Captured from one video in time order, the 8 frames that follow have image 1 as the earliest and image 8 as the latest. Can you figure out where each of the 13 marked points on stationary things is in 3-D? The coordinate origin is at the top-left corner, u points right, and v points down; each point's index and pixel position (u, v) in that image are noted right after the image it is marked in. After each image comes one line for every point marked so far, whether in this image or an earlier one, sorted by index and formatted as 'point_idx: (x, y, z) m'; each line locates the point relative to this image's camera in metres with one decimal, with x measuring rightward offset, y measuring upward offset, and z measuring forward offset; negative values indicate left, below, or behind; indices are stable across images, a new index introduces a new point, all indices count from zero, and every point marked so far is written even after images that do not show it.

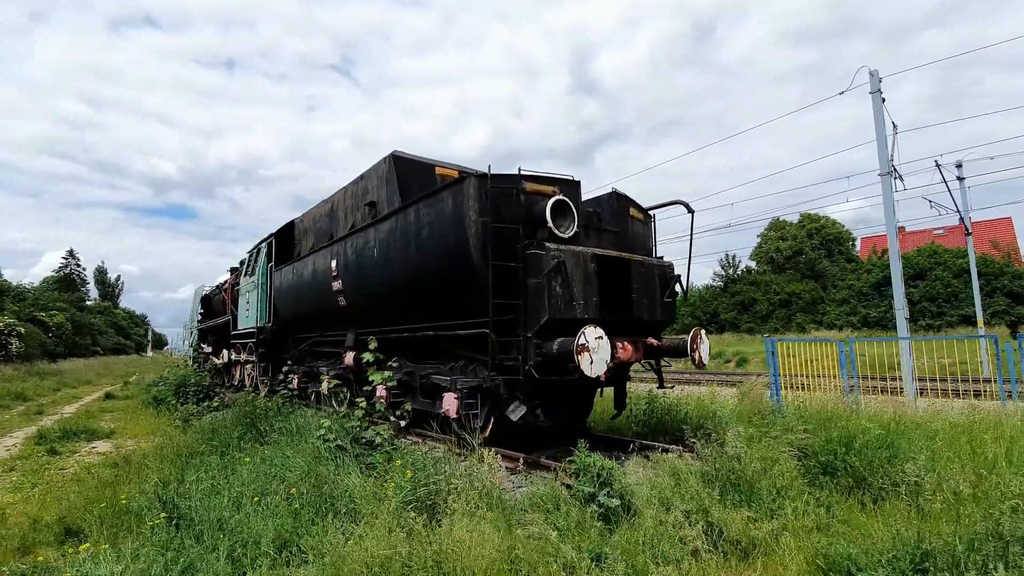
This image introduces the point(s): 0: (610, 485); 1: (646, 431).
0: (+0.8, -1.7, +4.3) m
1: (+2.0, -2.2, +7.7) m
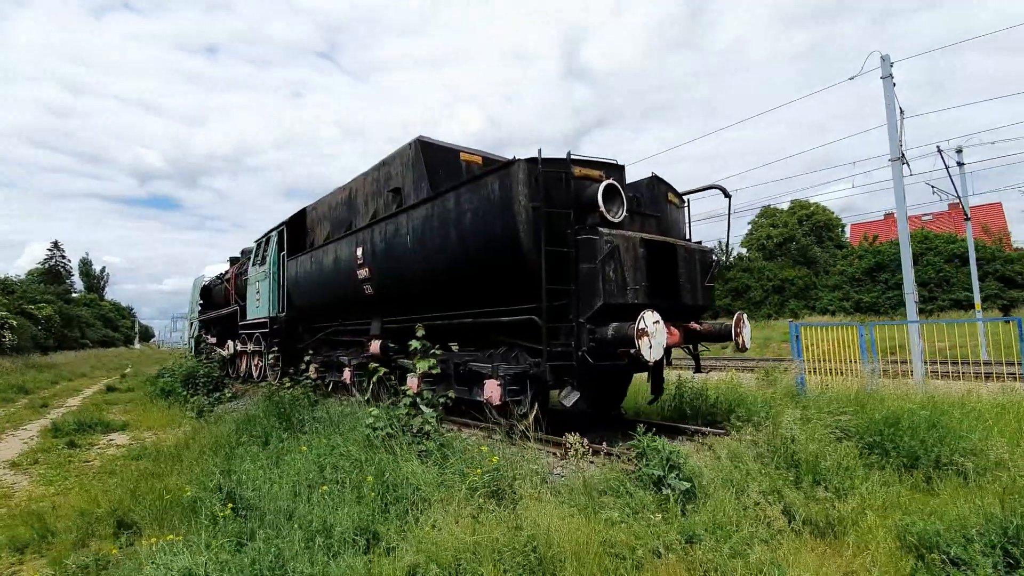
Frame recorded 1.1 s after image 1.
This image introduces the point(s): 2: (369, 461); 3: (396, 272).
0: (+1.4, -1.6, +4.3) m
1: (+2.5, -2.0, +7.7) m
2: (-1.4, -1.7, +5.1) m
3: (-1.8, +0.3, +7.7) m
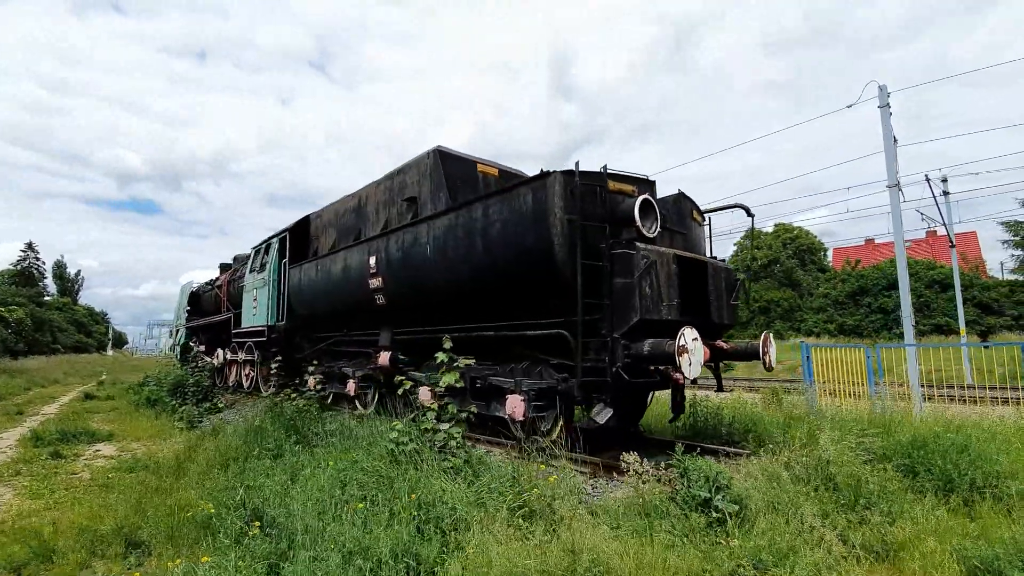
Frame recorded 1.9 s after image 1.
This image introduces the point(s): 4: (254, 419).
0: (+1.8, -1.7, +4.2) m
1: (+2.8, -2.2, +7.6) m
2: (-1.1, -1.8, +4.9) m
3: (-1.5, +0.1, +7.5) m
4: (-4.4, -2.2, +8.6) m
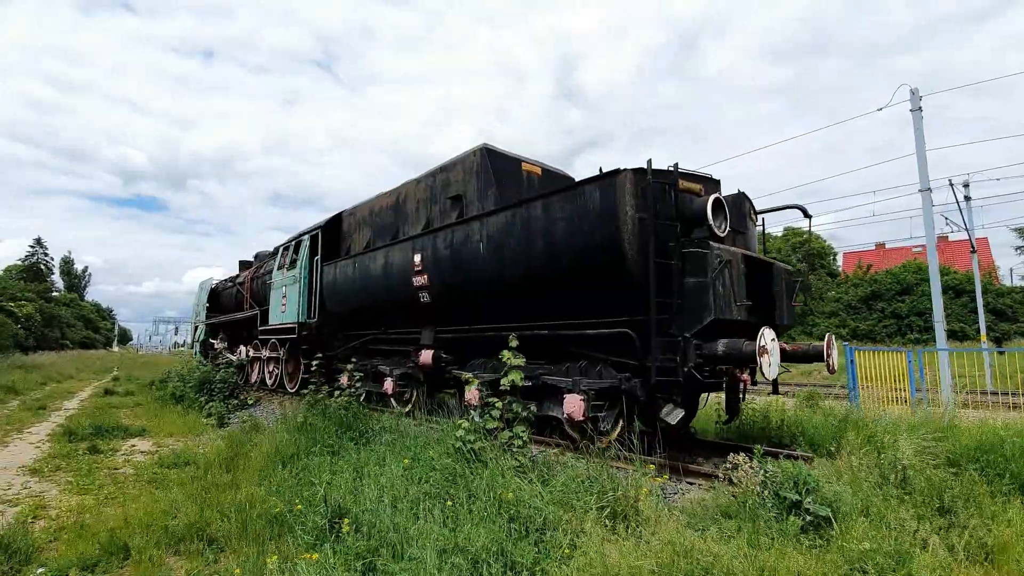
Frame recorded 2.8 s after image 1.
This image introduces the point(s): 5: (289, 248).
0: (+2.5, -1.7, +4.2) m
1: (+3.5, -2.3, +7.6) m
2: (-0.4, -1.8, +4.8) m
3: (-0.8, +0.1, +7.5) m
4: (-3.7, -2.2, +8.5) m
5: (-6.0, +1.1, +13.6) m
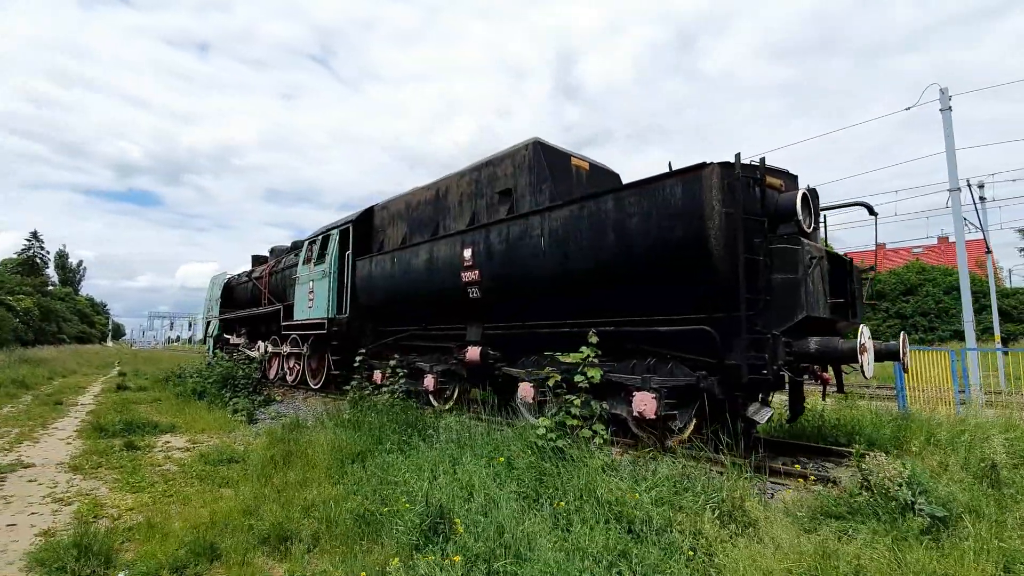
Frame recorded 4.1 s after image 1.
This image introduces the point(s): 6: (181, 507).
0: (+3.4, -1.7, +4.1) m
1: (+4.3, -2.2, +7.5) m
2: (+0.5, -1.7, +4.7) m
3: (+0.1, +0.2, +7.3) m
4: (-2.9, -2.1, +8.4) m
5: (-5.3, +1.2, +13.4) m
6: (-3.8, -2.5, +5.8) m
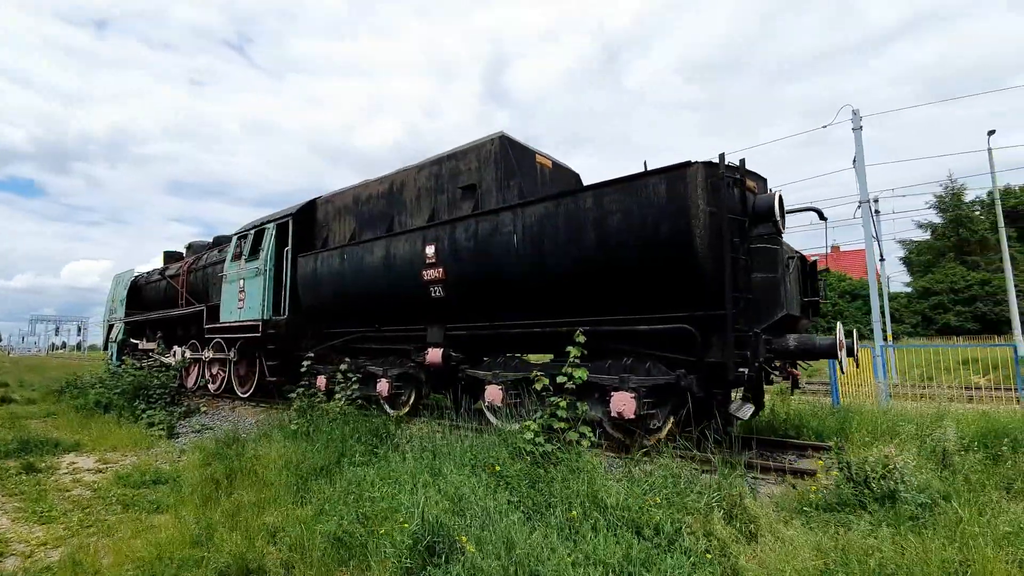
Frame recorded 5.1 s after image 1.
0: (+3.4, -1.7, +4.3) m
1: (+3.8, -2.2, +7.8) m
2: (+0.4, -1.7, +4.5) m
3: (-0.3, +0.2, +7.0) m
4: (-3.4, -2.1, +7.6) m
5: (-6.5, +1.2, +12.2) m
6: (-4.0, -2.5, +4.9) m
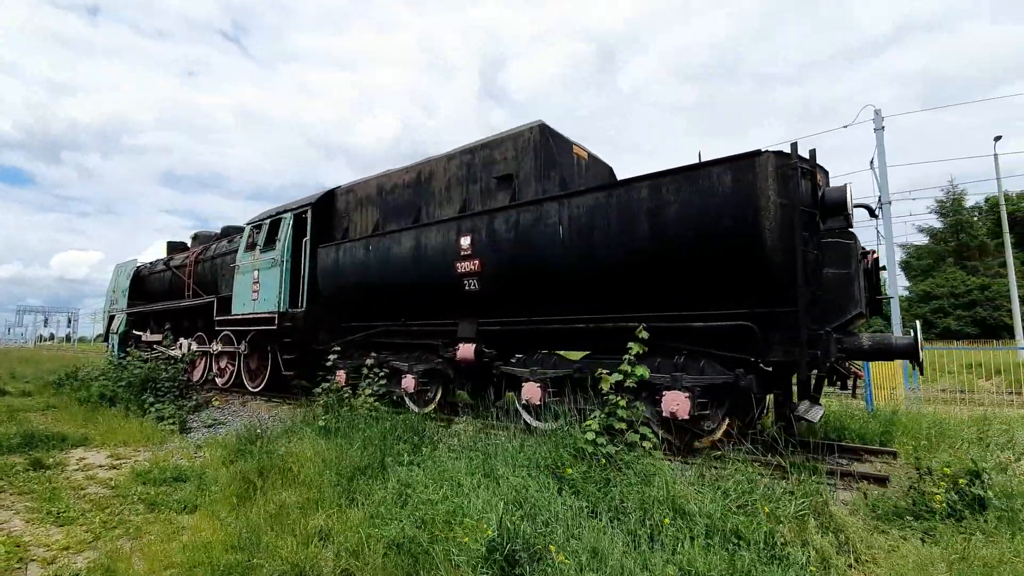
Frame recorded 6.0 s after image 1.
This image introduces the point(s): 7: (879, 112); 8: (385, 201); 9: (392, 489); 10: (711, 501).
0: (+3.9, -1.6, +4.1) m
1: (+4.3, -2.2, +7.6) m
2: (+1.0, -1.6, +4.2) m
3: (+0.2, +0.3, +6.8) m
4: (-2.9, -1.9, +7.3) m
5: (-6.0, +1.4, +11.9) m
6: (-3.4, -2.3, +4.6) m
7: (+10.8, +5.2, +14.6) m
8: (-2.4, +1.7, +9.6) m
9: (-1.1, -1.8, +4.6) m
10: (+1.6, -1.7, +4.0) m
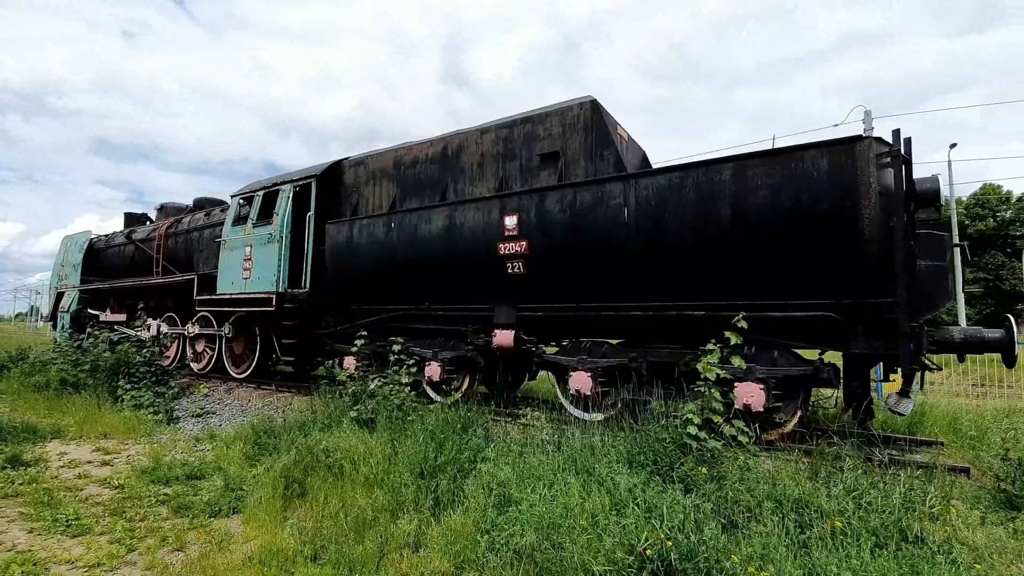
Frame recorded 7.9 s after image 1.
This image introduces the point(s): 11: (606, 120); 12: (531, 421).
0: (+4.8, -1.6, +4.1) m
1: (+4.9, -2.1, +7.7) m
2: (+1.9, -1.5, +4.0) m
3: (+0.9, +0.5, +6.4) m
4: (-2.3, -1.6, +6.7) m
5: (-5.7, +1.9, +10.9) m
6: (-2.6, -2.1, +4.0) m
7: (+10.9, +5.3, +15.1) m
8: (-1.9, +2.0, +8.9) m
9: (-0.3, -1.7, +4.2) m
10: (+2.5, -1.6, +3.8) m
11: (+1.3, +2.4, +7.2) m
12: (+0.2, -1.4, +5.6) m
